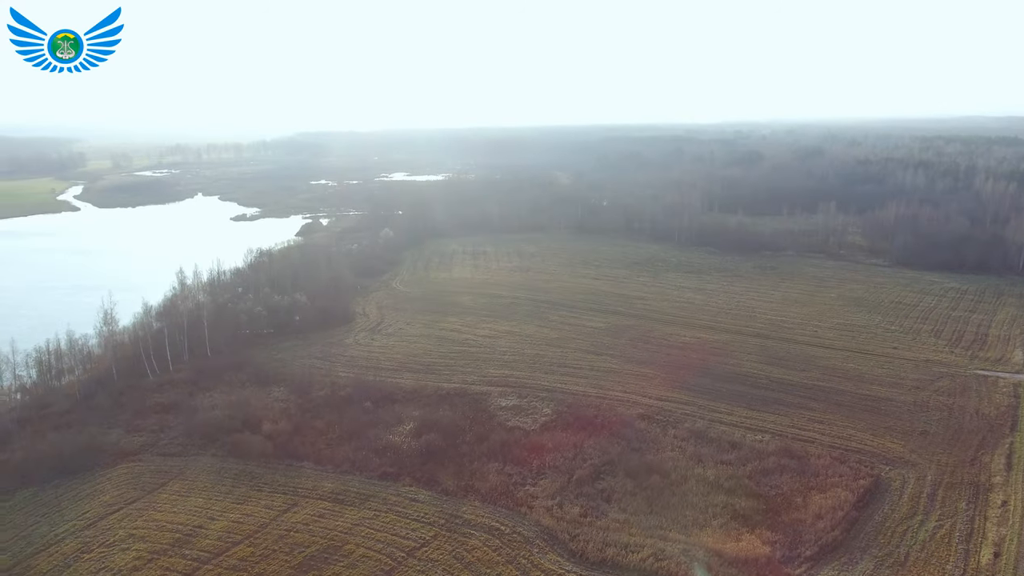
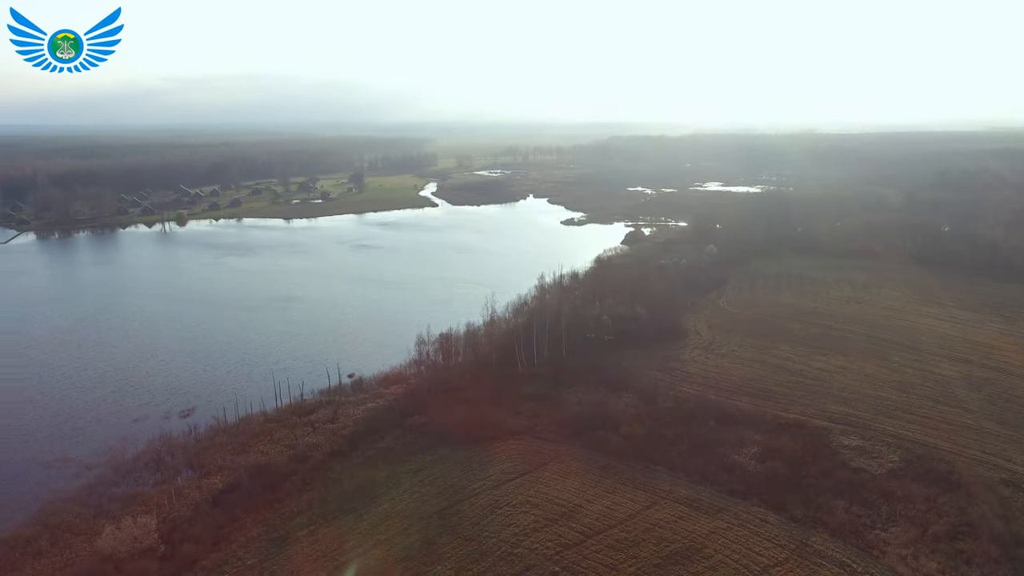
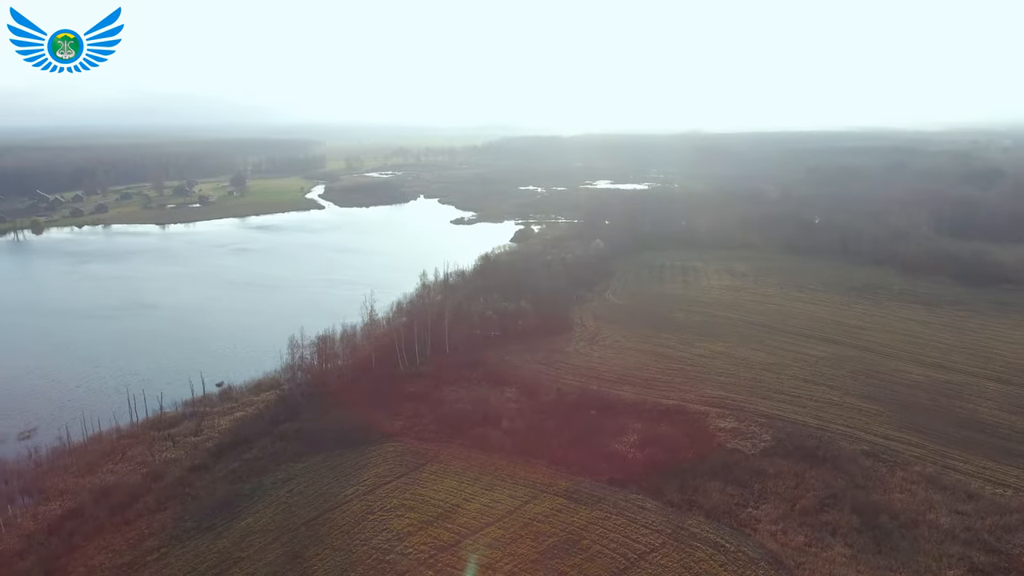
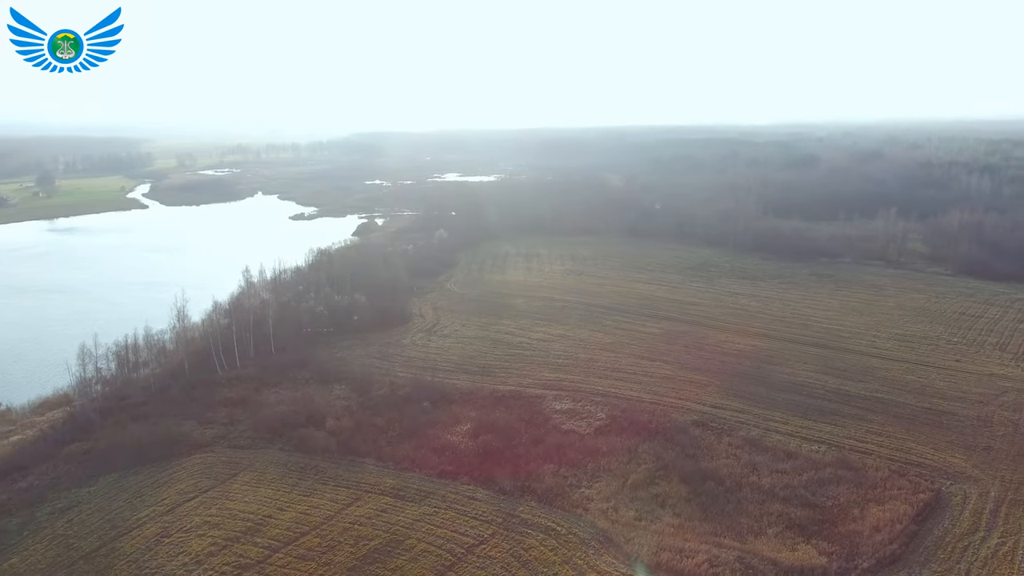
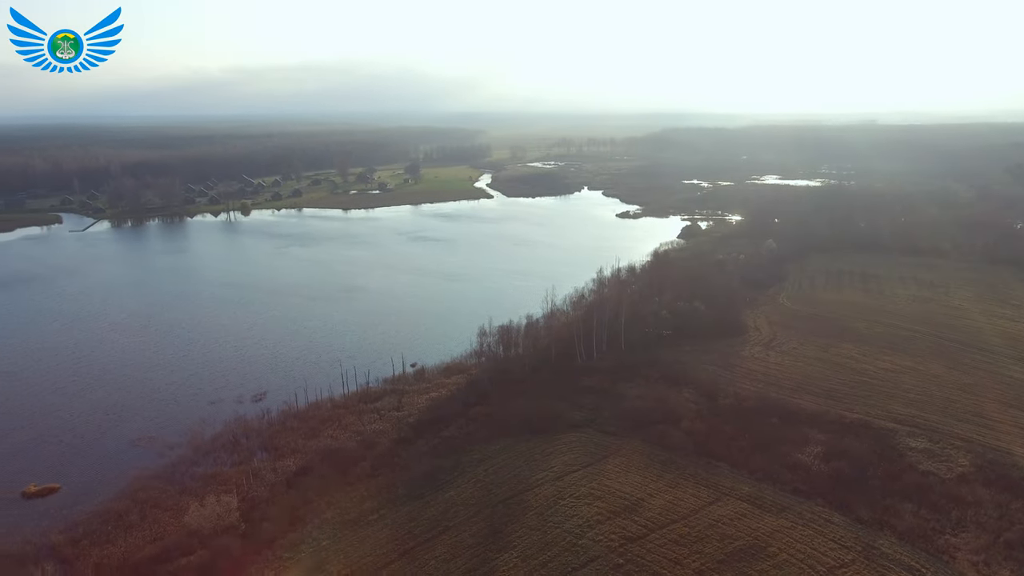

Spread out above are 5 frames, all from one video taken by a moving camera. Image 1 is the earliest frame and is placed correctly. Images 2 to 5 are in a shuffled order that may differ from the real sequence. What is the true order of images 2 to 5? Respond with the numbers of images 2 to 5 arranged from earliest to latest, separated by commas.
4, 3, 2, 5
